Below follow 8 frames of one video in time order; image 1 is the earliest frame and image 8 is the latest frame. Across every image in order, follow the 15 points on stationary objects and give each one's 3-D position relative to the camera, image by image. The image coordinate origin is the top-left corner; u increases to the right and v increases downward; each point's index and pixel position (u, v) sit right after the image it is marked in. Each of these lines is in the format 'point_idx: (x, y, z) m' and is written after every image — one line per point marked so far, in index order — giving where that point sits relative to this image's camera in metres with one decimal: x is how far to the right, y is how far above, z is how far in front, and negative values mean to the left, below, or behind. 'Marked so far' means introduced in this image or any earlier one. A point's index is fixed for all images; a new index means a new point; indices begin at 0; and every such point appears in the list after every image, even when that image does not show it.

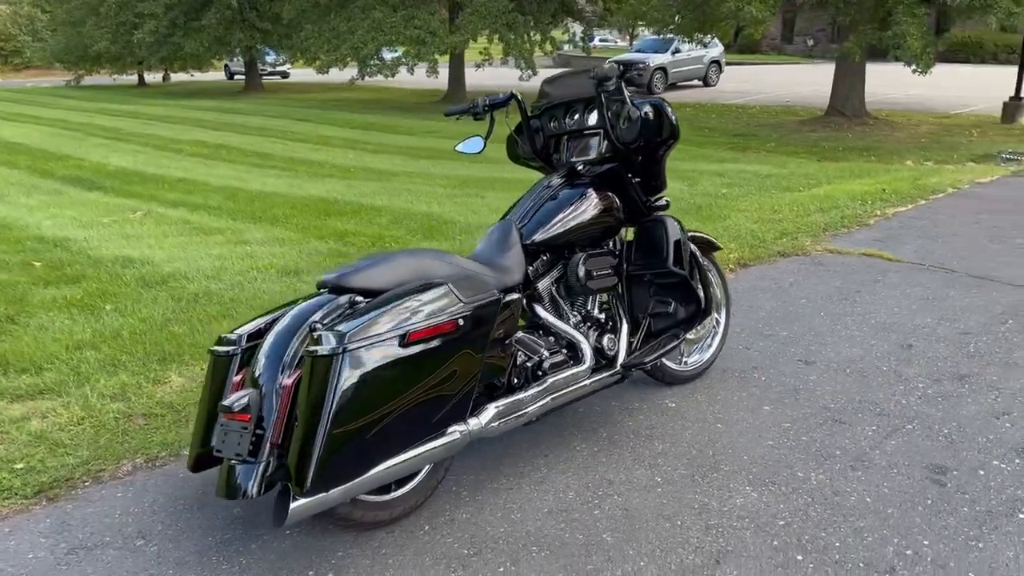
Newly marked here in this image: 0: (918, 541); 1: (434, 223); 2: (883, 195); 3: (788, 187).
0: (+1.5, -0.9, +3.2) m
1: (-0.8, +0.7, +9.2) m
2: (+4.3, +1.1, +10.2) m
3: (+3.6, +1.3, +11.5) m
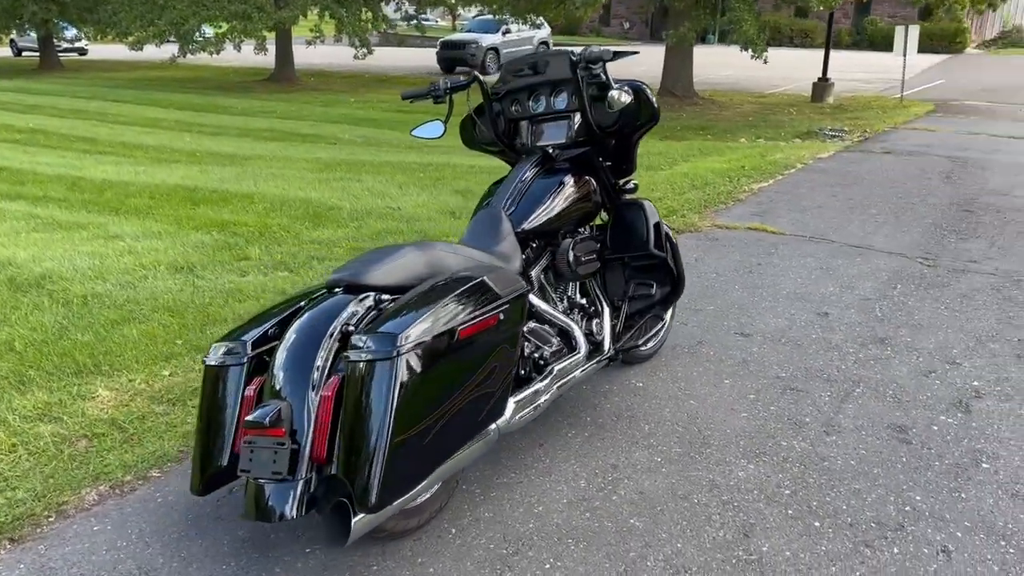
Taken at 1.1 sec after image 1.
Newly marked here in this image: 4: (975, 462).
0: (+1.6, -0.8, +3.4) m
1: (-2.0, +0.8, +8.8) m
2: (+2.9, +1.5, +10.8) m
3: (+1.9, +1.7, +12.0) m
4: (+1.9, -0.7, +3.7) m
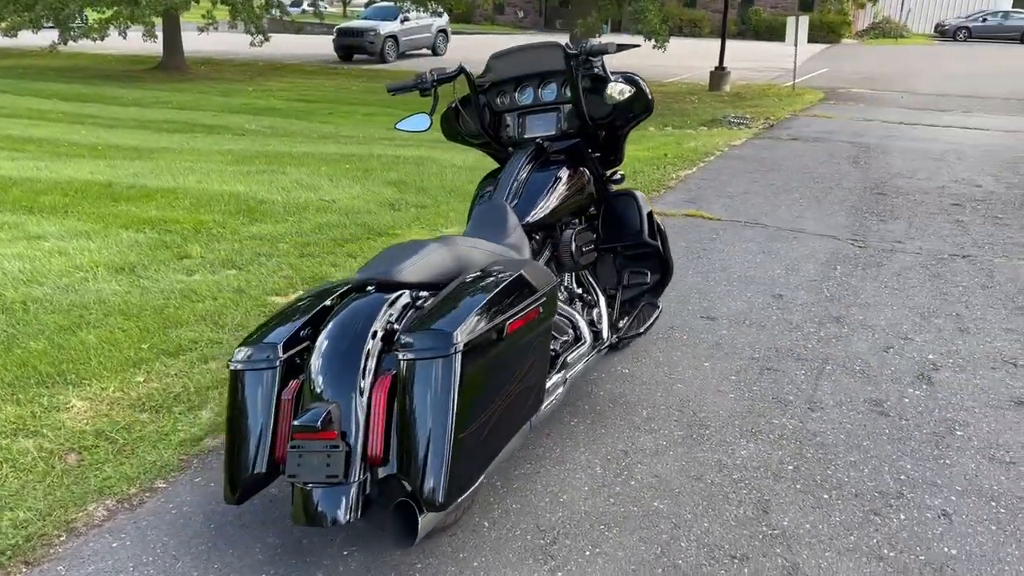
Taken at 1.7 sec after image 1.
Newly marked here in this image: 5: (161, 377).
0: (+1.6, -0.7, +3.6) m
1: (-2.6, +0.8, +8.6) m
2: (+2.0, +1.7, +11.1) m
3: (+0.9, +1.9, +12.1) m
4: (+2.0, -0.6, +3.9) m
5: (-1.7, -0.4, +4.3) m
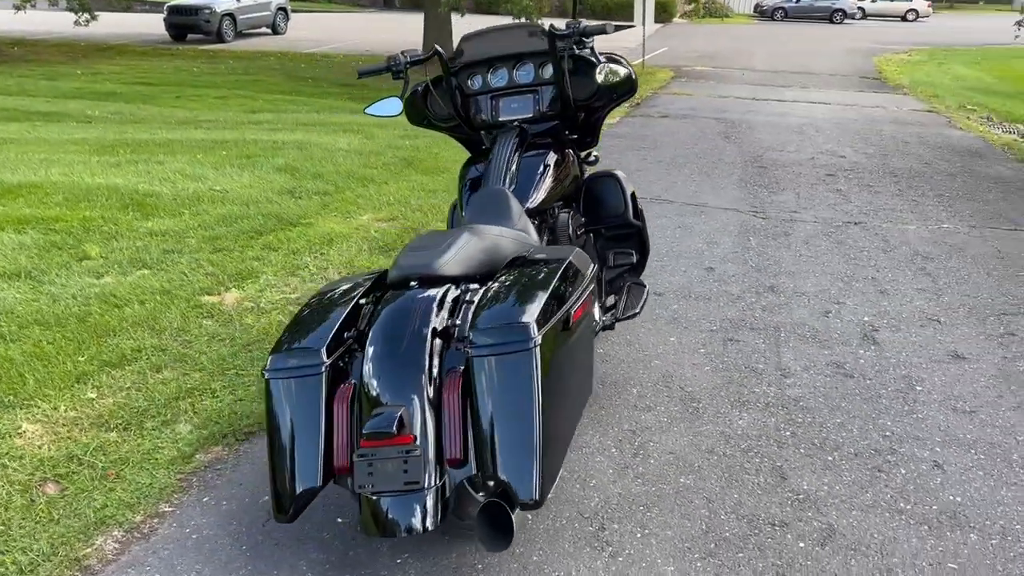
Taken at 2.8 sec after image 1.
0: (+1.6, -0.6, +3.9) m
1: (-3.4, +0.8, +7.9) m
2: (+0.5, +1.9, +11.3) m
3: (-0.8, +2.1, +12.0) m
4: (+1.9, -0.5, +4.2) m
5: (-1.8, -0.5, +3.9) m
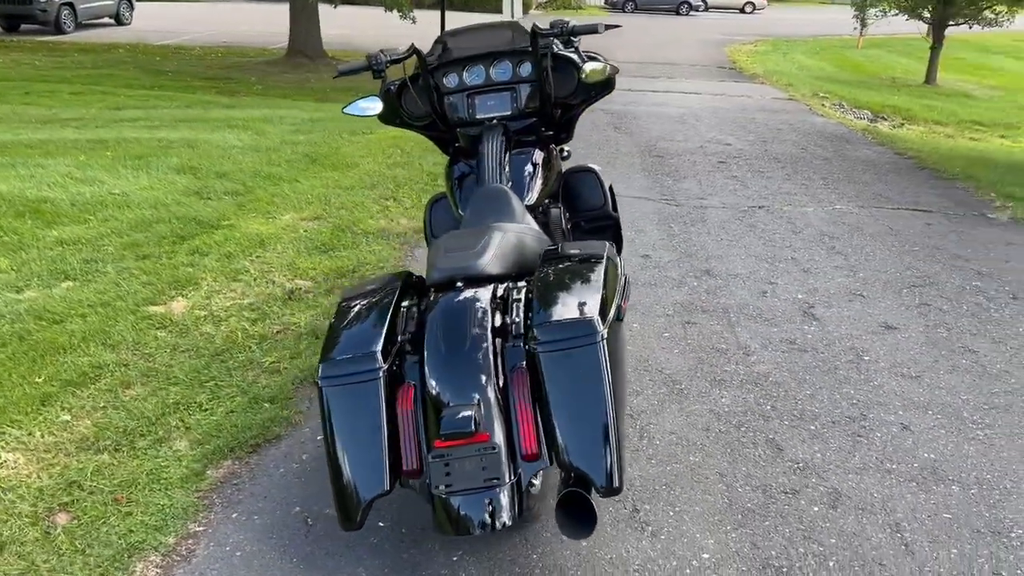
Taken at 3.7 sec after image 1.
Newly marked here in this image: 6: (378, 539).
0: (+1.6, -0.5, +4.2) m
1: (-4.1, +0.7, +7.4) m
2: (-0.8, +2.0, +11.3) m
3: (-2.2, +2.1, +11.8) m
4: (+1.8, -0.4, +4.6) m
5: (-1.8, -0.5, +3.7) m
6: (-0.4, -0.8, +2.9) m
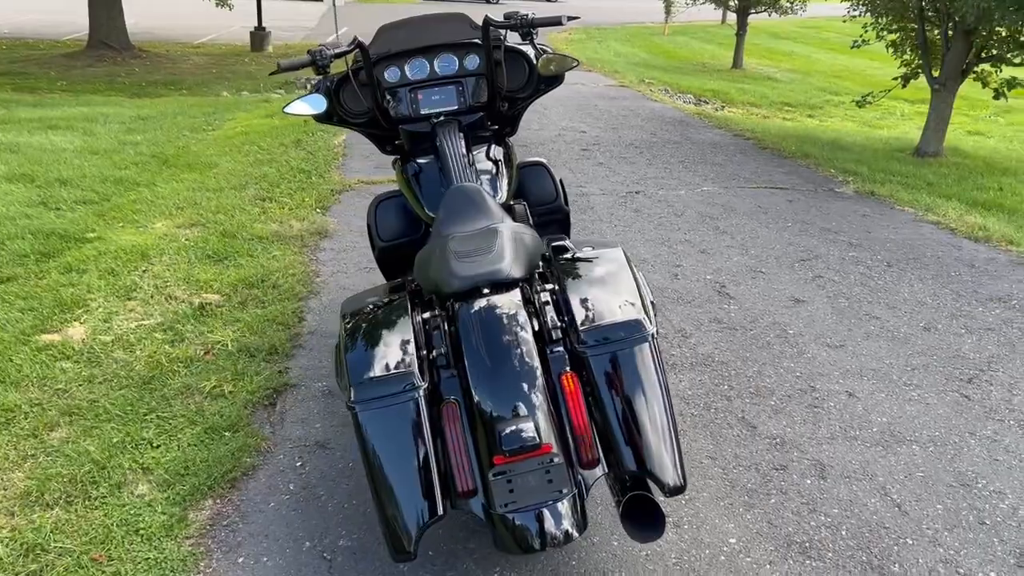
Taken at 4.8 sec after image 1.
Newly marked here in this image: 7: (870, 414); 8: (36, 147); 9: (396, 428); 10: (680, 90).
0: (+1.4, -0.4, +4.4) m
1: (-4.9, +0.5, +6.3) m
2: (-2.6, +2.0, +10.8) m
3: (-4.1, +2.0, +11.1) m
4: (+1.5, -0.2, +4.8) m
5: (-1.8, -0.6, +3.3) m
6: (-0.3, -0.9, +2.7) m
7: (+1.6, -0.6, +3.9) m
8: (-5.1, +1.5, +9.4) m
9: (-0.3, -0.4, +2.4) m
10: (+3.5, +4.2, +18.4) m
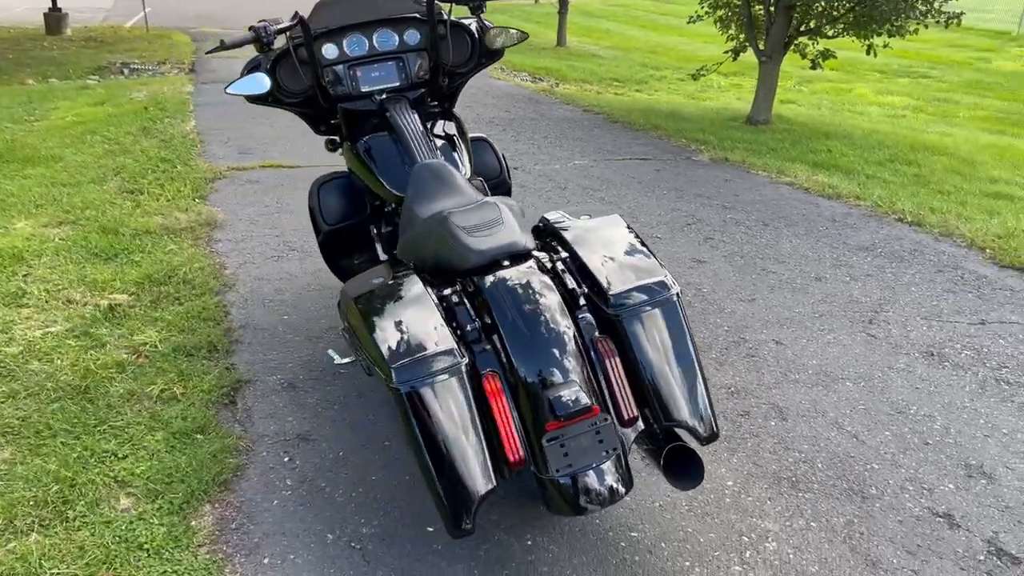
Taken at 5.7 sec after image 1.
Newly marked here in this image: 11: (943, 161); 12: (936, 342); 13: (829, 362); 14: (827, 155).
0: (+1.1, -0.2, +4.7) m
1: (-5.6, +0.3, +5.3) m
2: (-4.3, +2.0, +10.1) m
3: (-5.7, +1.9, +10.0) m
4: (+1.1, 0.0, +5.1) m
5: (-1.8, -0.7, +2.9) m
6: (-0.2, -0.8, +2.7) m
7: (+1.4, -0.3, +4.2) m
8: (-6.4, +1.3, +8.2) m
9: (-0.2, -0.3, +2.4) m
10: (+0.1, +4.7, +18.7) m
11: (+5.1, +1.5, +10.4) m
12: (+2.2, -0.3, +4.6) m
13: (+1.5, -0.4, +4.2) m
14: (+3.6, +1.5, +10.0) m
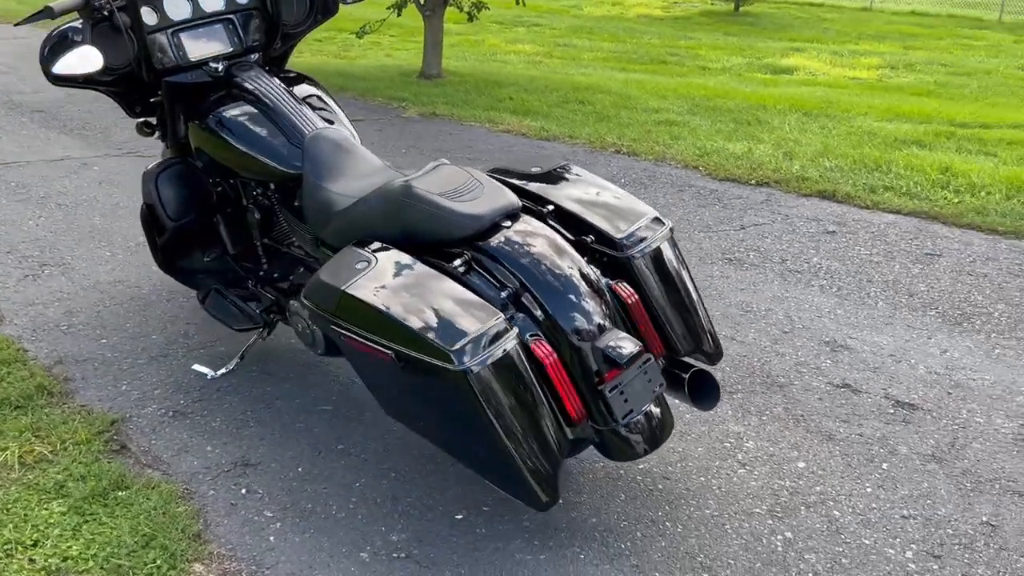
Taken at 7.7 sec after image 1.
0: (+0.2, +0.1, +4.8) m
1: (-6.1, -0.6, +2.7) m
2: (-7.2, +1.4, +7.5) m
3: (-8.5, +1.1, +6.9) m
4: (0.0, +0.3, +5.2) m
5: (-1.6, -0.9, +2.1) m
6: (-0.1, -0.7, +2.6) m
7: (+0.7, 0.0, +4.6) m
8: (-8.2, +0.3, +5.0) m
9: (0.0, -0.2, +2.3) m
10: (-7.2, +4.8, +16.9) m
11: (+1.2, +2.5, +11.5) m
12: (+1.3, +0.2, +5.2) m
13: (+0.8, 0.0, +4.6) m
14: (0.0, +2.3, +10.6) m
